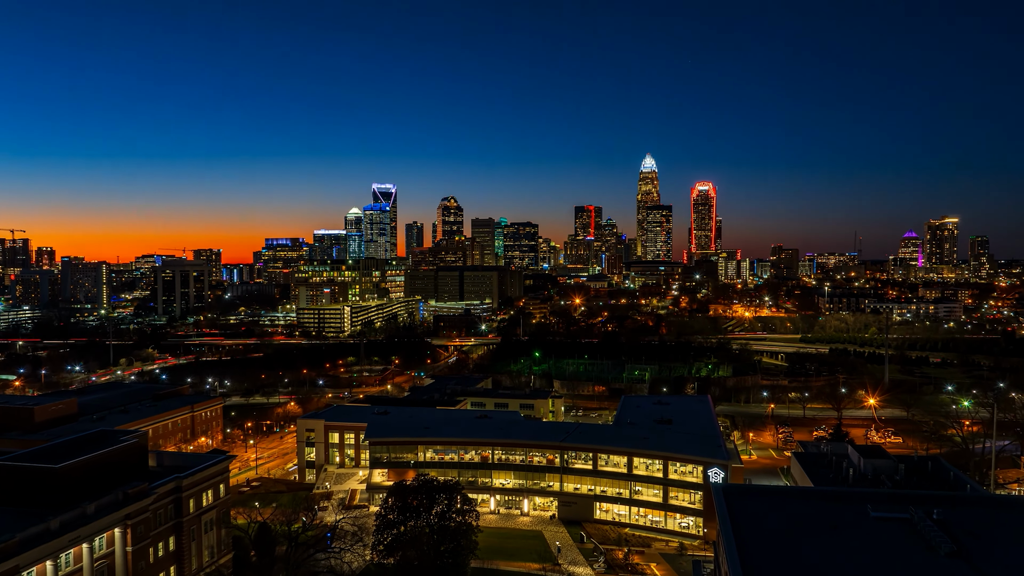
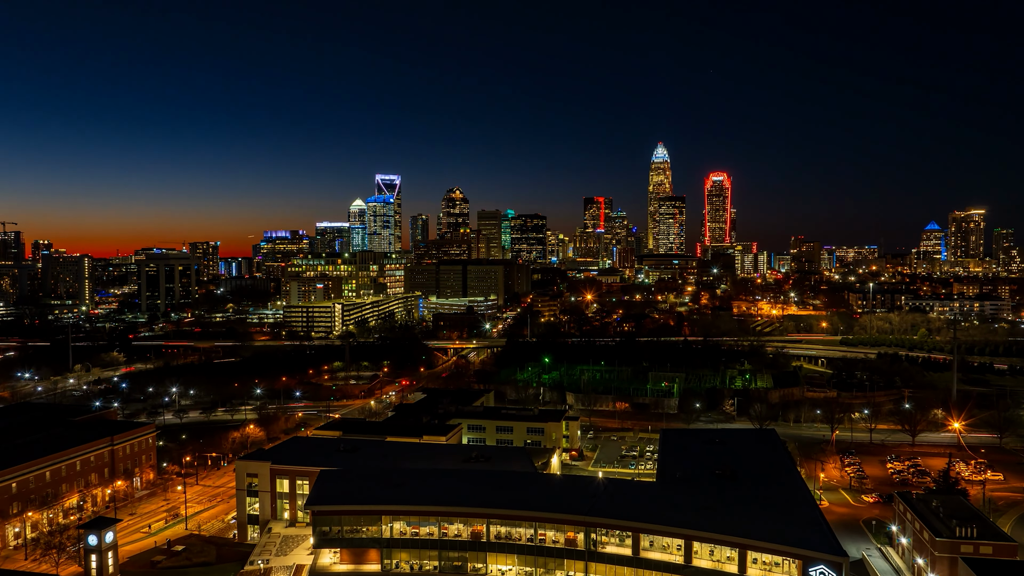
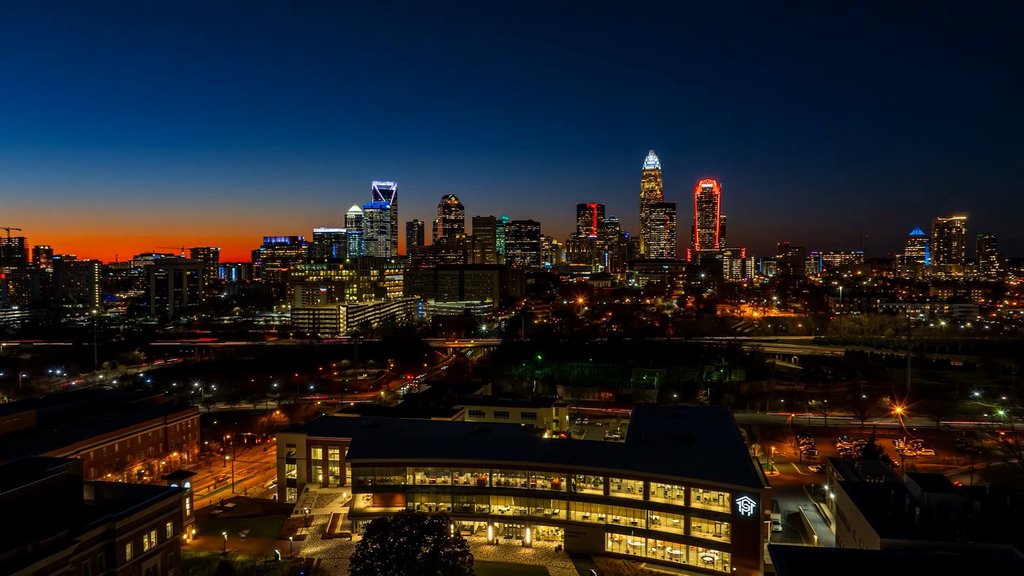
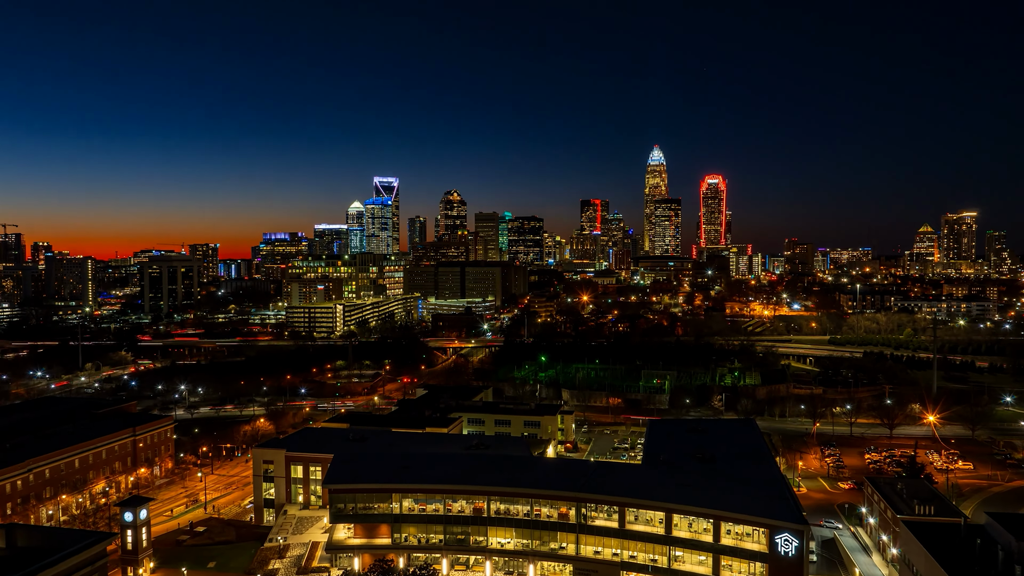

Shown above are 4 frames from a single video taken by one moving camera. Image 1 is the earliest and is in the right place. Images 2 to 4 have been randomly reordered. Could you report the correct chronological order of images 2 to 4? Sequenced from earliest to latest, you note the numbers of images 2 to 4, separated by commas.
3, 4, 2
